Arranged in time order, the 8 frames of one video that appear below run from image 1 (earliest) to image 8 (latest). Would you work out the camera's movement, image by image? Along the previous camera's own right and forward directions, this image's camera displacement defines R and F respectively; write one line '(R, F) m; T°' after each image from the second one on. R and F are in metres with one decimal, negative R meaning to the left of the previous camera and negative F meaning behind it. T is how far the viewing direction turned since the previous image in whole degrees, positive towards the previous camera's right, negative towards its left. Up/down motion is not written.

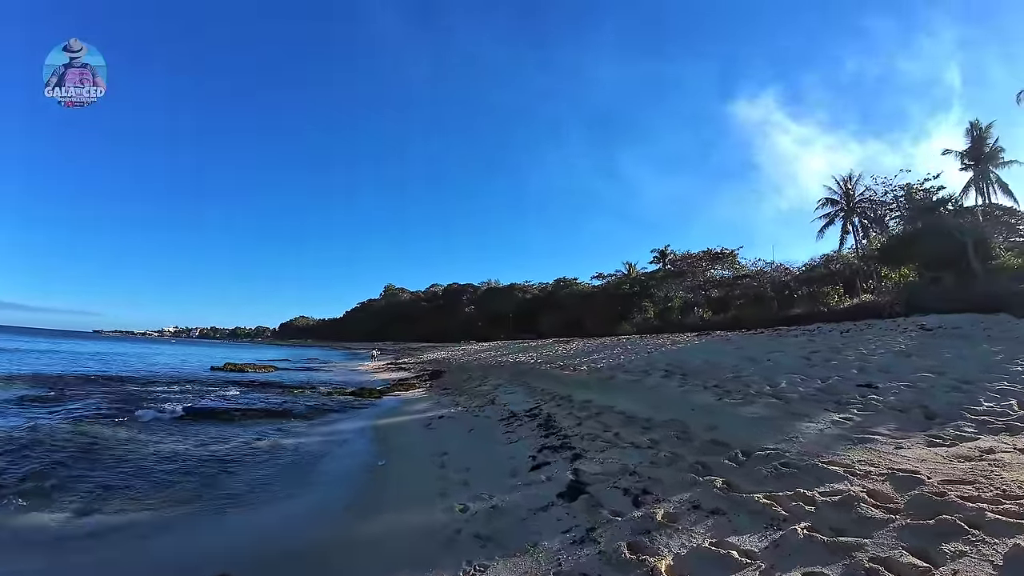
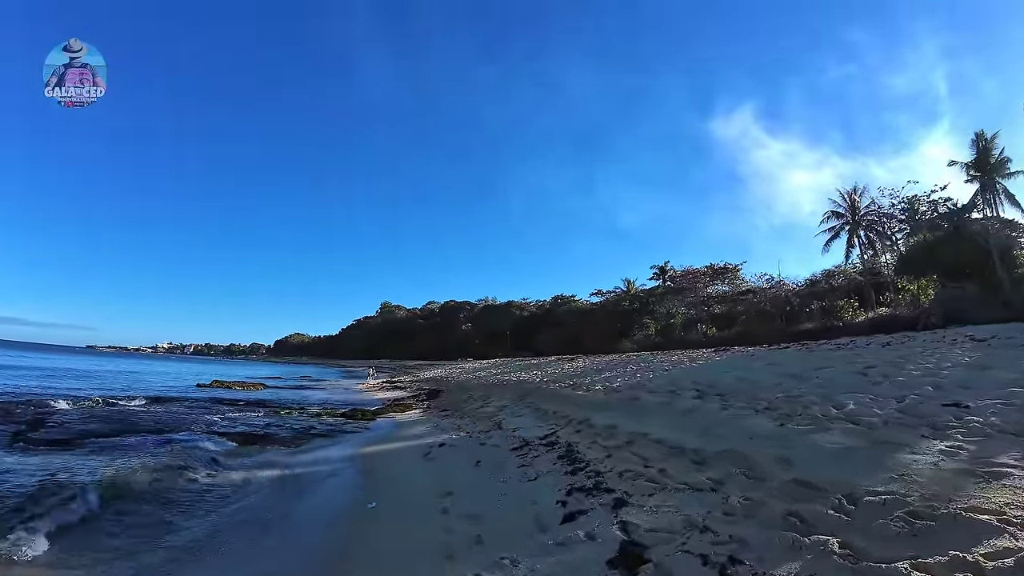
(-0.2, +0.9) m; 0°
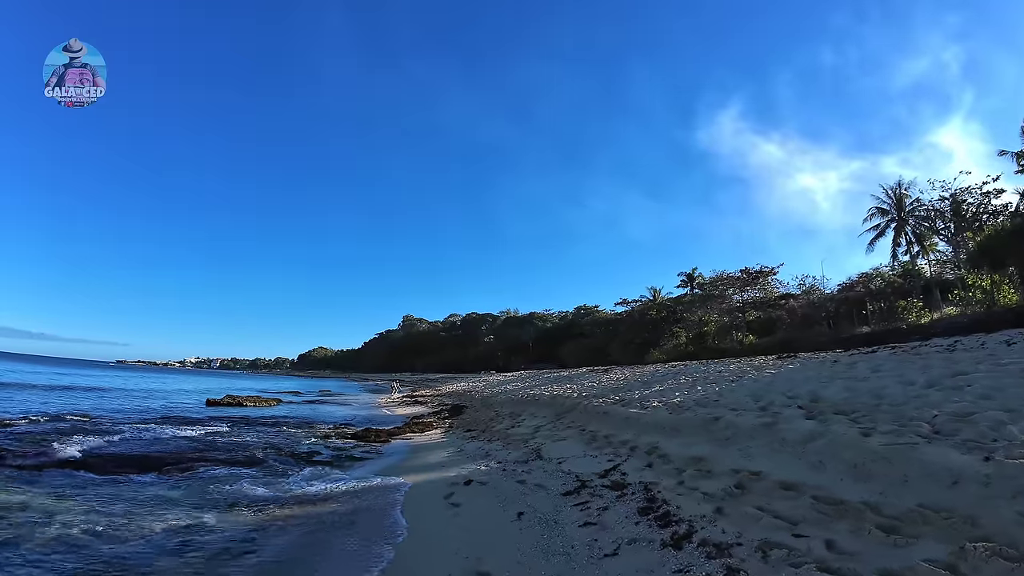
(-0.3, +1.5) m; -2°
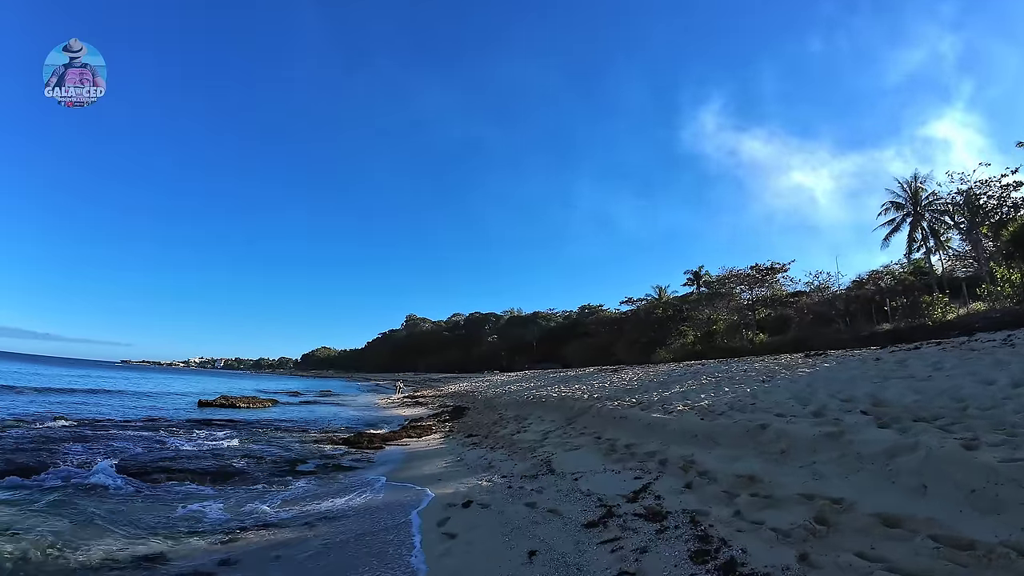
(0.0, +0.9) m; 0°
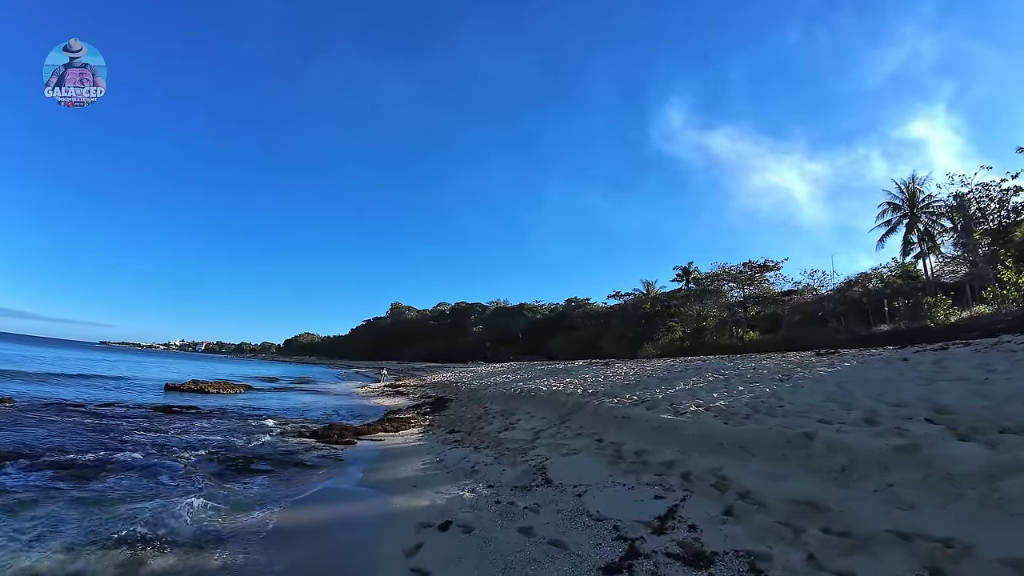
(-0.1, +0.9) m; +2°
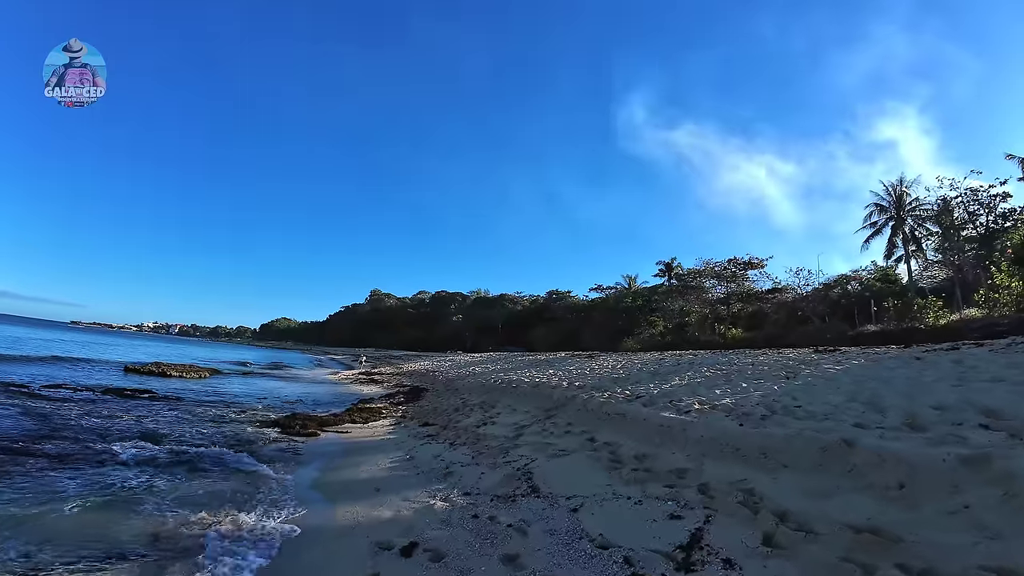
(0.0, +0.7) m; +2°
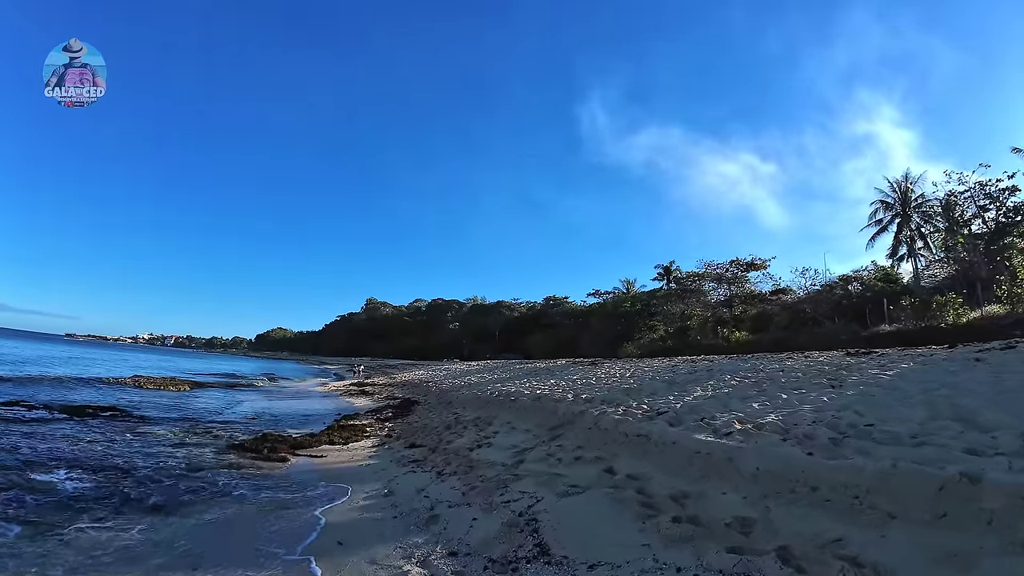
(0.0, +1.0) m; 0°
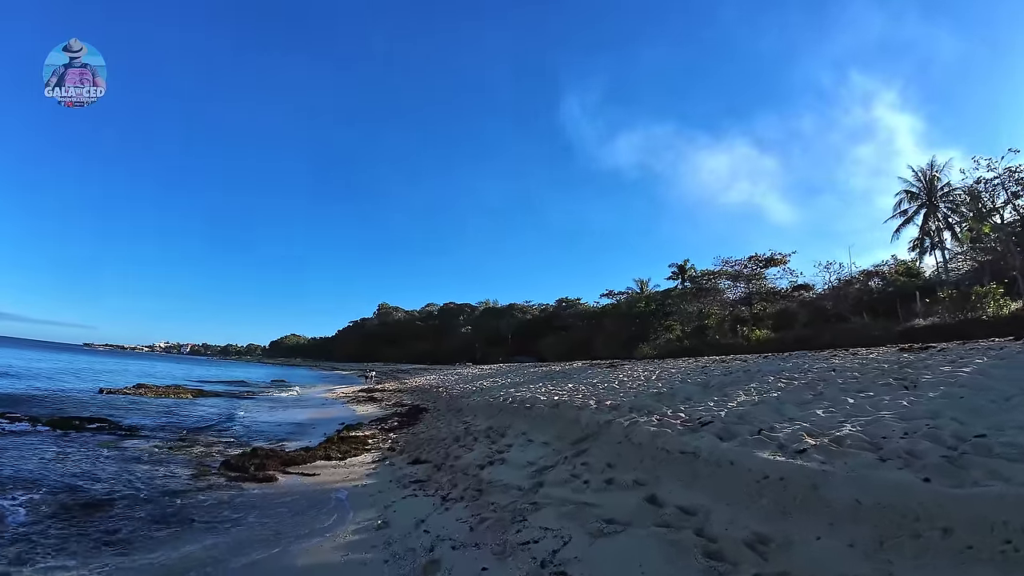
(0.0, +0.8) m; -1°
